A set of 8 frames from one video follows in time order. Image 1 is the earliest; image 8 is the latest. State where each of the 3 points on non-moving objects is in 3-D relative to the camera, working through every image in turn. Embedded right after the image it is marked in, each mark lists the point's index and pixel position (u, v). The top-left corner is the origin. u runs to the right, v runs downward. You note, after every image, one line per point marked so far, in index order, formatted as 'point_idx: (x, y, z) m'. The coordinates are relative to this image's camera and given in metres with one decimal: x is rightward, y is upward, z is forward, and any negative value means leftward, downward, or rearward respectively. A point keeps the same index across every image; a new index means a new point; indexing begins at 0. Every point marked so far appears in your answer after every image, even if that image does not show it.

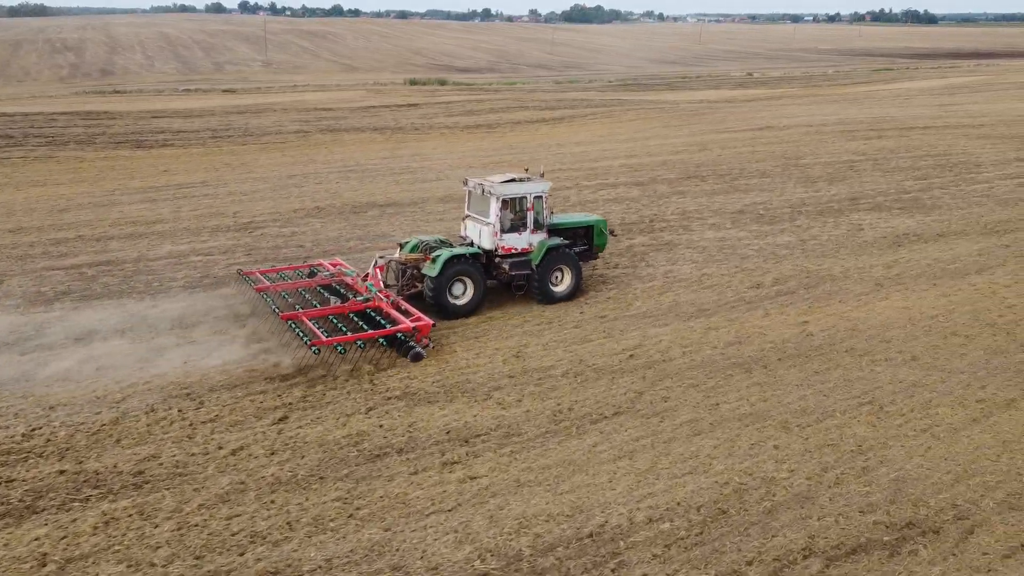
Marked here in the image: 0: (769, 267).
0: (+3.6, +0.3, +15.2) m
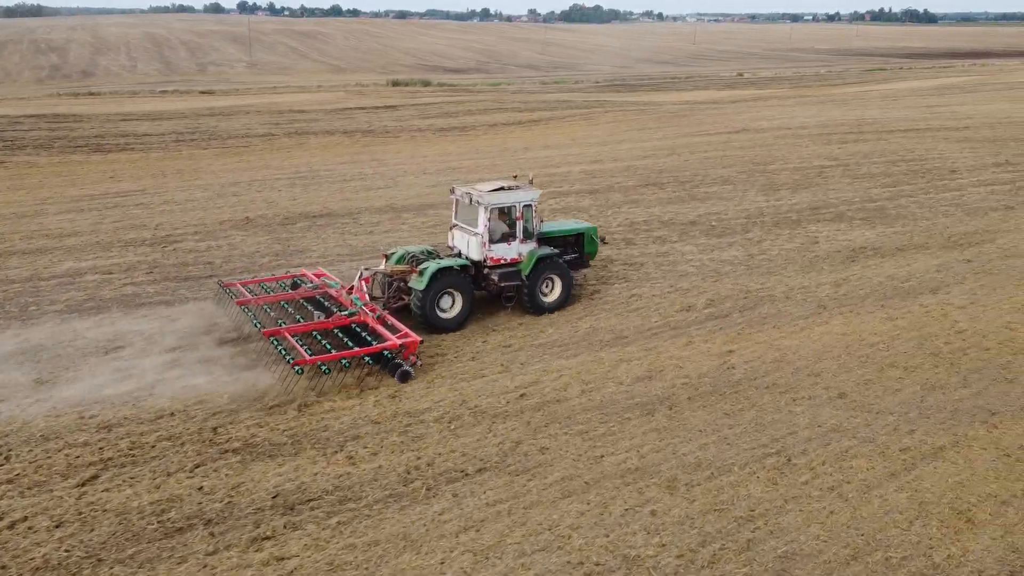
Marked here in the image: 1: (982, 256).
0: (+2.5, 0.0, +14.1) m
1: (+7.0, +0.5, +16.5) m
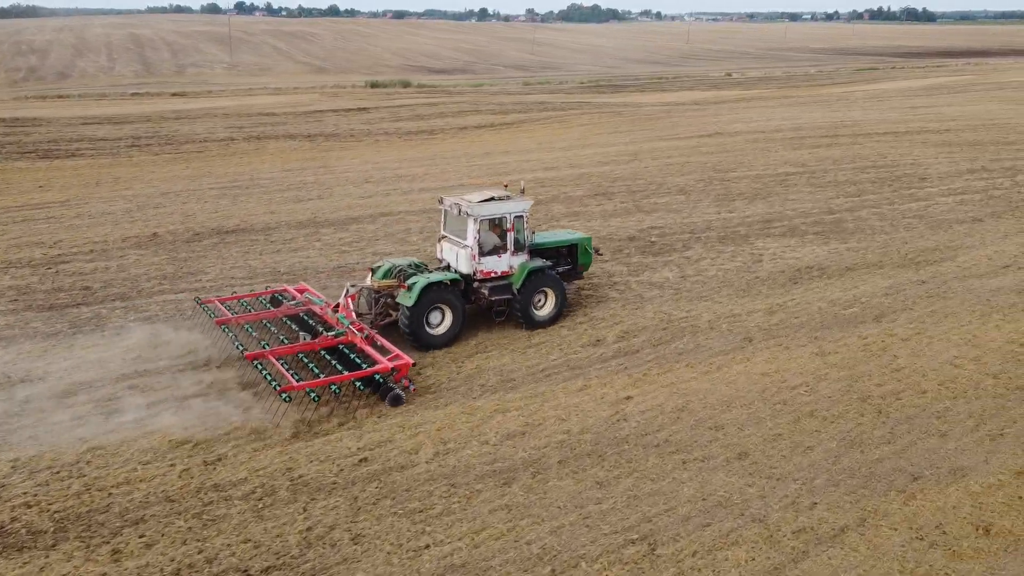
0: (+1.3, -0.3, +12.7) m
1: (+5.8, +0.2, +15.1) m
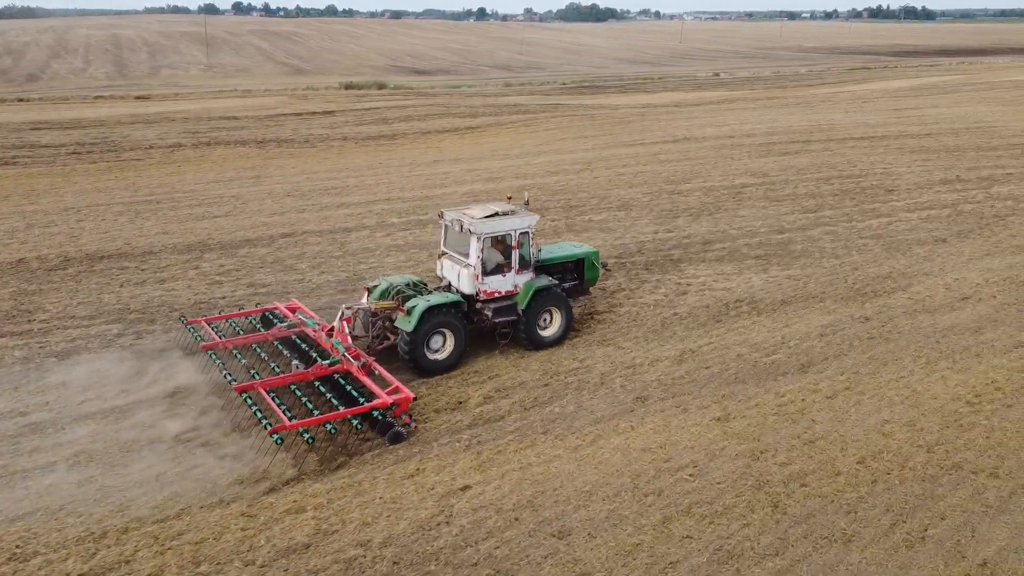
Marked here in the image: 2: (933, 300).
0: (-0.1, -0.8, +10.9) m
1: (+4.4, -0.3, +13.2) m
2: (+5.3, -0.1, +13.8) m
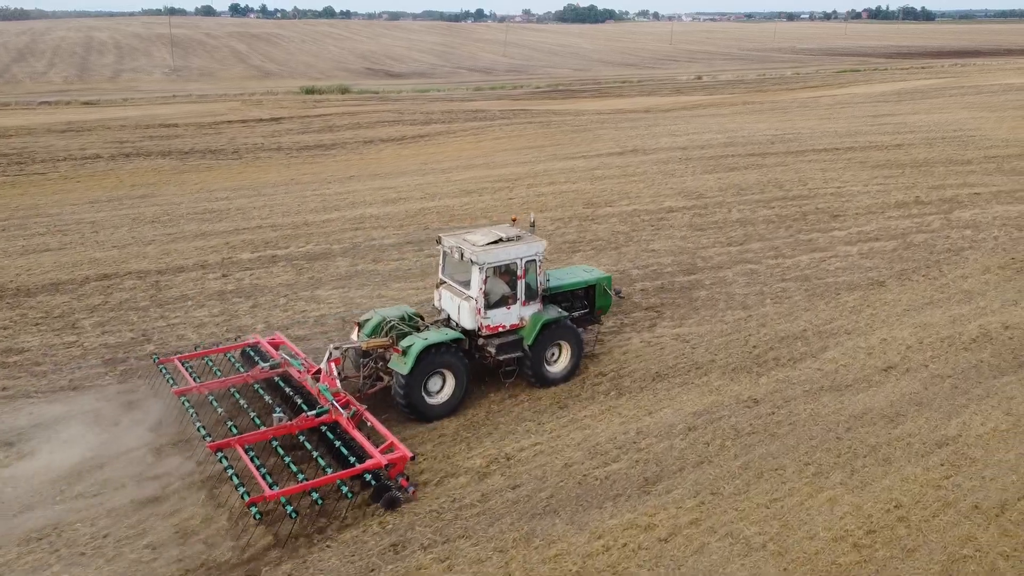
0: (-2.0, -1.5, +8.1) m
1: (+2.5, -1.0, +10.4) m
2: (+3.4, -0.8, +11.0) m
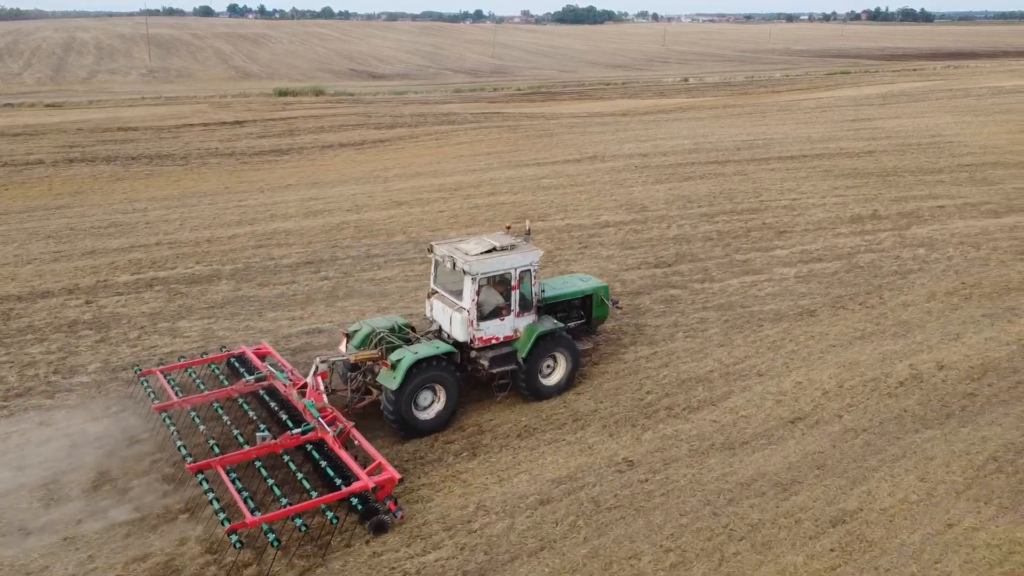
0: (-3.3, -1.8, +6.7) m
1: (+1.2, -1.3, +9.0) m
2: (+2.1, -1.2, +9.6) m
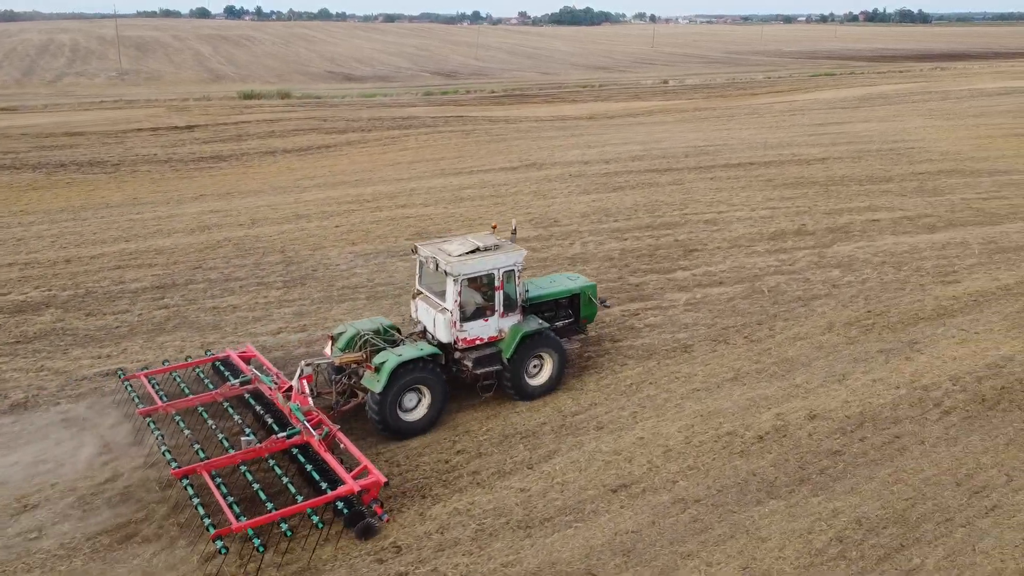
0: (-5.0, -2.2, +5.2) m
1: (-0.5, -1.7, +7.6) m
2: (+0.4, -1.5, +8.2) m
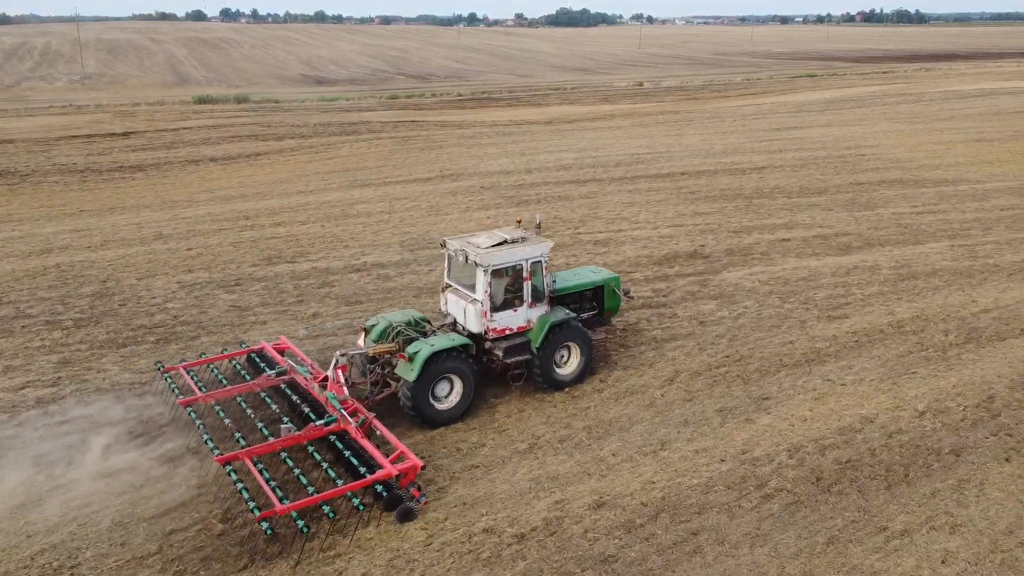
0: (-7.1, -2.6, +3.4) m
1: (-2.6, -2.1, +5.8) m
2: (-1.7, -2.0, +6.4) m
